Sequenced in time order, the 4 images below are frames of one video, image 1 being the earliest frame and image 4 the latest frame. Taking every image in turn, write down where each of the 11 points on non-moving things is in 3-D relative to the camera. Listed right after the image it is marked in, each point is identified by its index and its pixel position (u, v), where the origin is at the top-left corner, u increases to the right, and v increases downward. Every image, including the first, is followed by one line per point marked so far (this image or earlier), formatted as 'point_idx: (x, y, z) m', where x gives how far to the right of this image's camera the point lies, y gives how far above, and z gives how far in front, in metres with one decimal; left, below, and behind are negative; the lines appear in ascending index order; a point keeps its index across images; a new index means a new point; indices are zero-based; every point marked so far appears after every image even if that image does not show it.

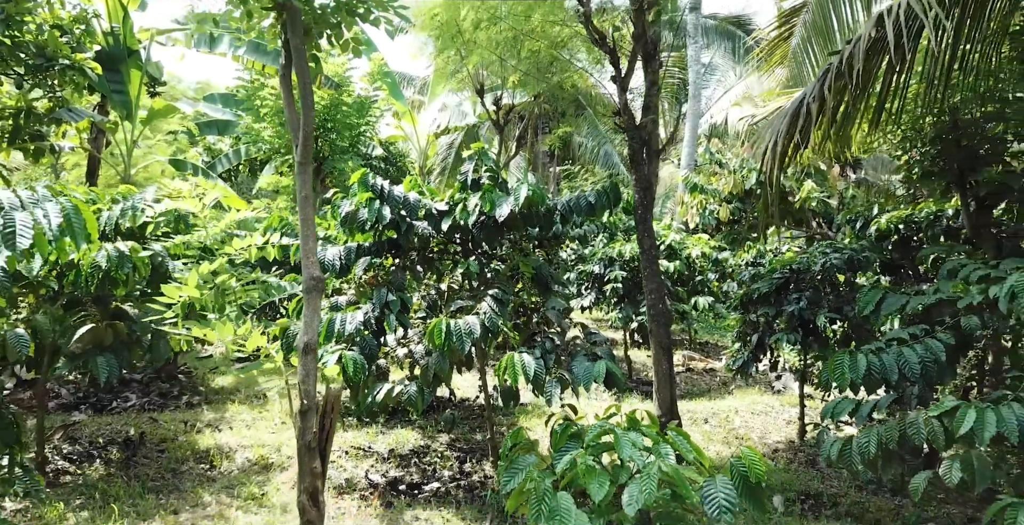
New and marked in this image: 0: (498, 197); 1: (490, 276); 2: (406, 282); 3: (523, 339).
0: (-0.1, +0.3, +4.5) m
1: (-0.1, -0.1, +4.8) m
2: (-0.6, -0.1, +4.7) m
3: (+0.1, -0.4, +4.8) m
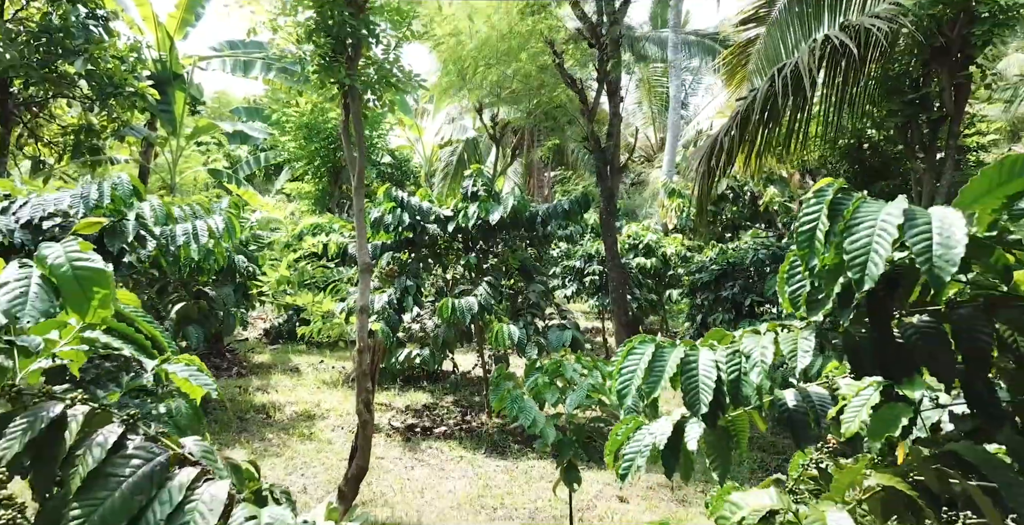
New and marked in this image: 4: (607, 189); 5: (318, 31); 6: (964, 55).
0: (-0.1, +0.4, +5.9) m
1: (-0.2, 0.0, +6.1) m
2: (-0.6, -0.1, +6.0) m
3: (0.0, -0.4, +6.1) m
4: (+0.7, +0.5, +6.5) m
5: (-0.9, +1.0, +3.9) m
6: (+2.4, +1.1, +4.6) m
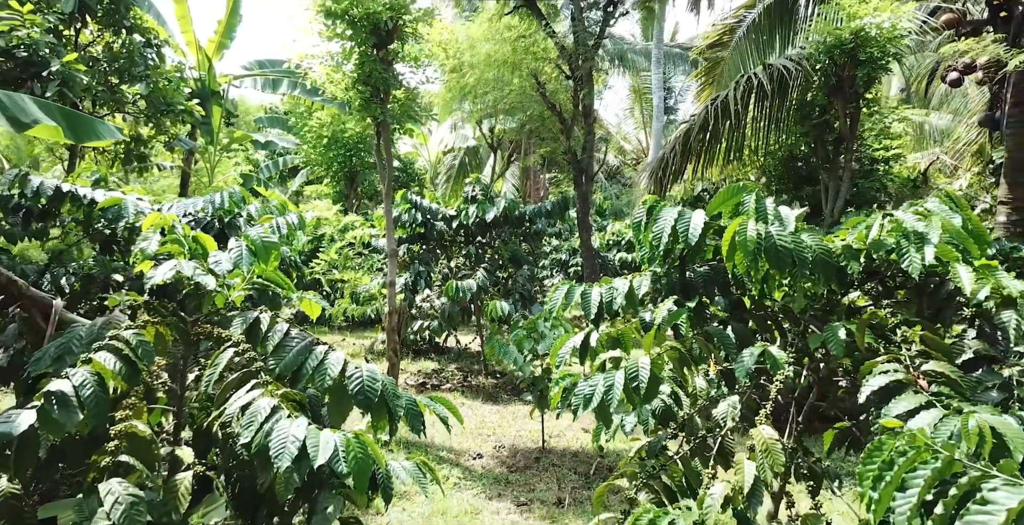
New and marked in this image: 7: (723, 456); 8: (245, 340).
0: (-0.2, +0.5, +7.3) m
1: (-0.2, 0.0, +7.6) m
2: (-0.7, 0.0, +7.4) m
3: (-0.1, -0.3, +7.6) m
4: (+0.6, +0.6, +7.9) m
5: (-0.9, +1.1, +5.4) m
6: (+2.3, +1.2, +6.0) m
7: (+0.6, -0.6, +2.7) m
8: (-0.9, -0.3, +3.0) m
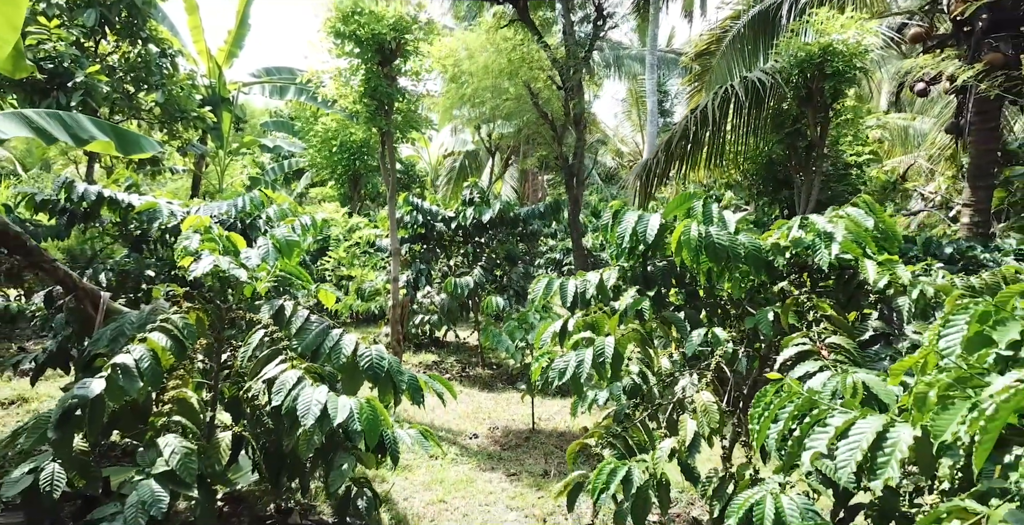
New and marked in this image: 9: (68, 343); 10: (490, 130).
0: (-0.2, +0.5, +7.8) m
1: (-0.3, +0.1, +8.1) m
2: (-0.7, 0.0, +7.9) m
3: (-0.1, -0.3, +8.1) m
4: (+0.6, +0.6, +8.4) m
5: (-1.0, +1.1, +5.9) m
6: (+2.3, +1.2, +6.5) m
7: (+0.6, -0.6, +3.2) m
8: (-0.9, -0.2, +3.5) m
9: (-2.1, -0.4, +4.3) m
10: (-0.3, +1.6, +10.9) m
